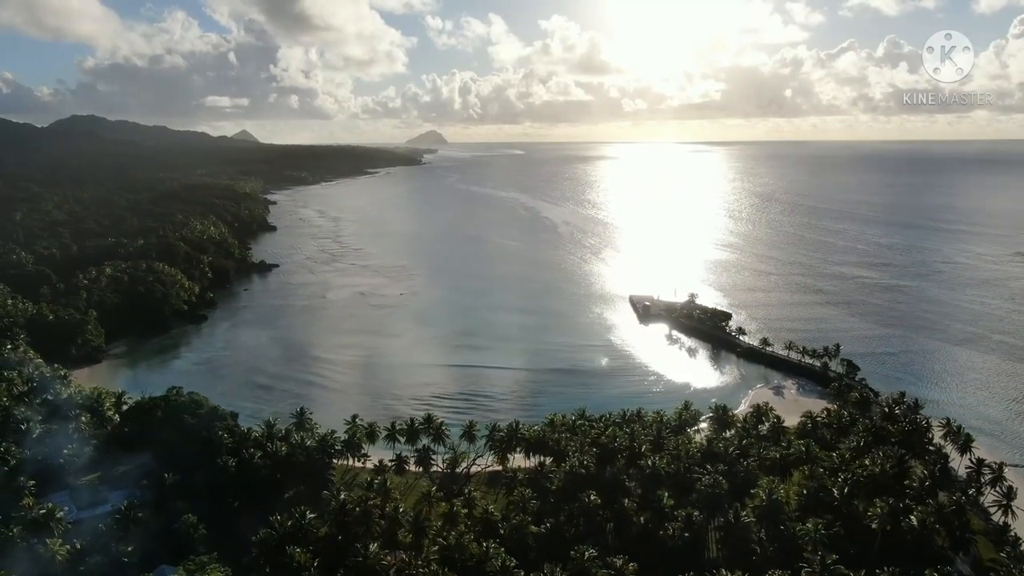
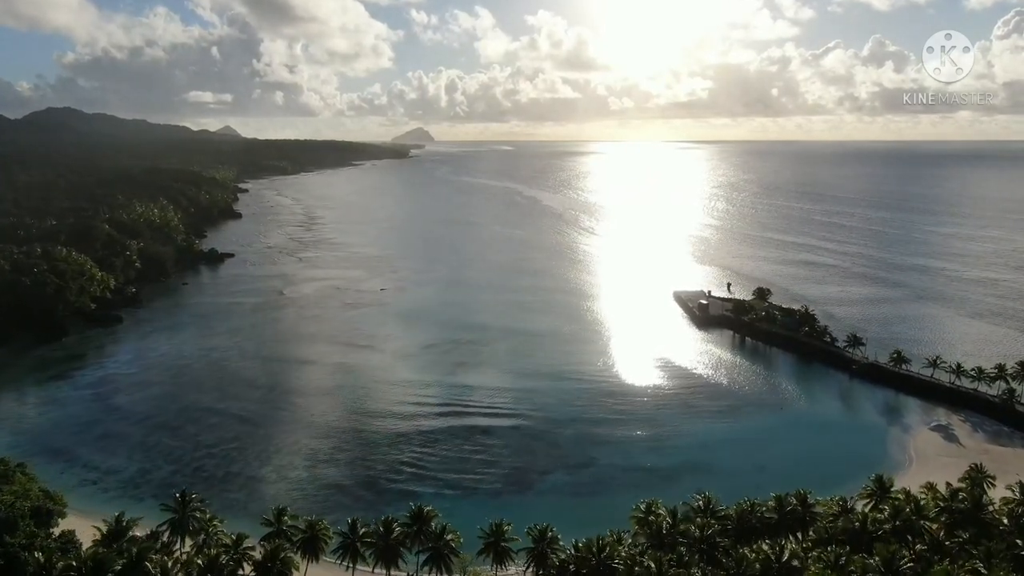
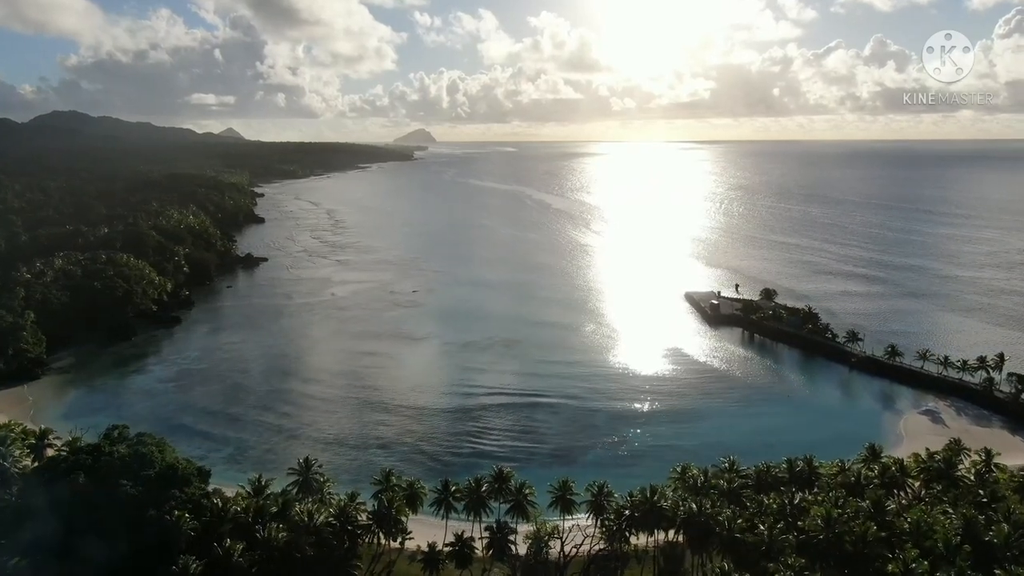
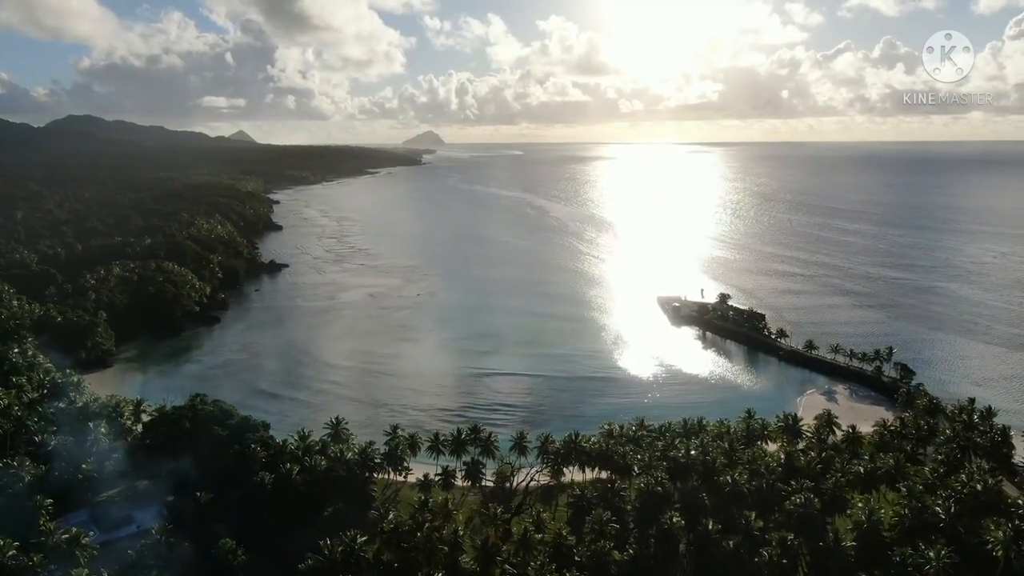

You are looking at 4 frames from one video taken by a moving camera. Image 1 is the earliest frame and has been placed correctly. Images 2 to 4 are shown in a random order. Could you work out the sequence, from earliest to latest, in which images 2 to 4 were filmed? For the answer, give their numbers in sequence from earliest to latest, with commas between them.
4, 3, 2
